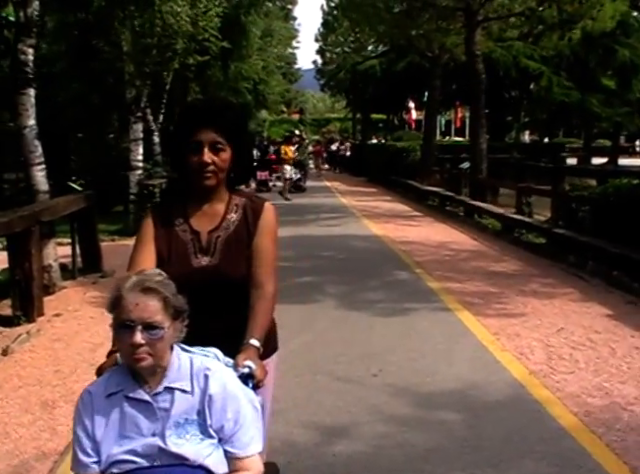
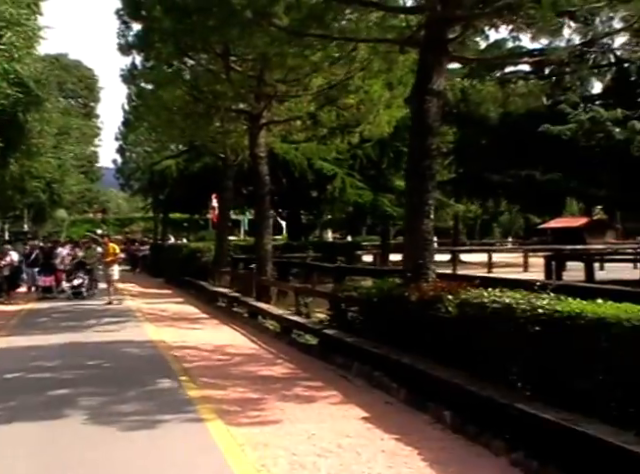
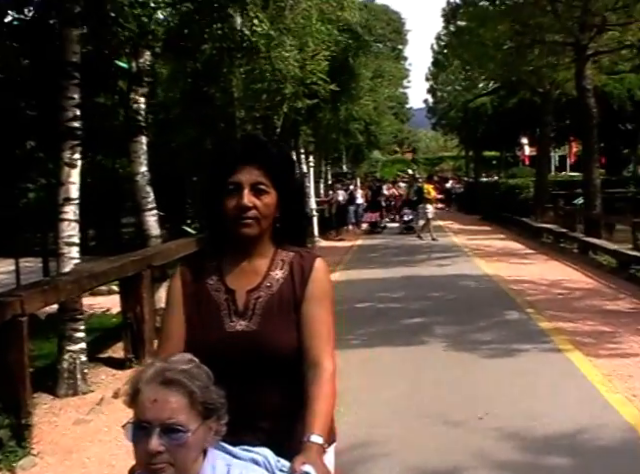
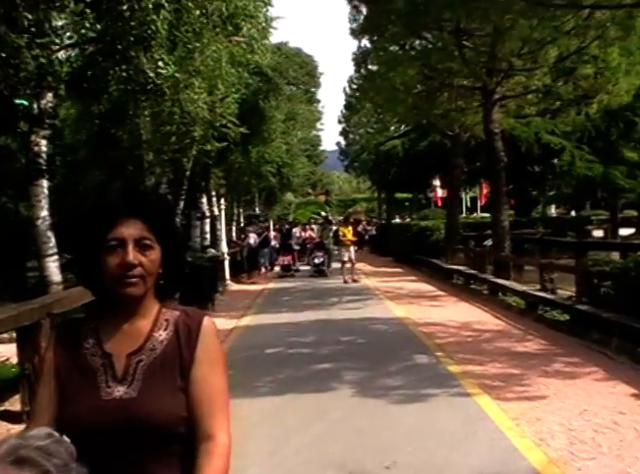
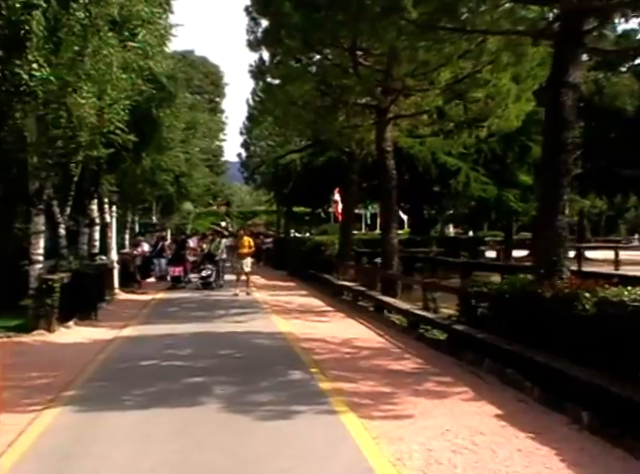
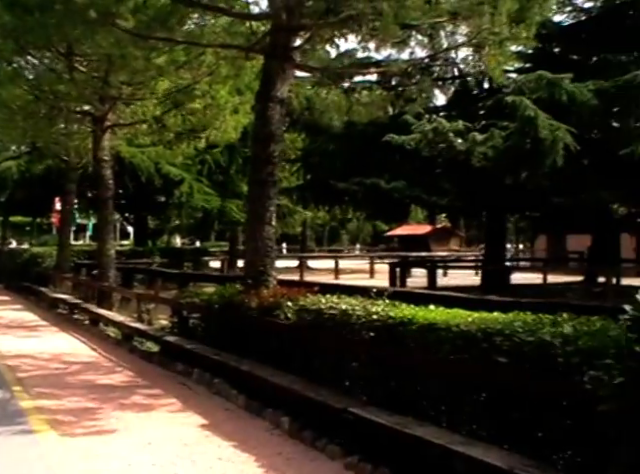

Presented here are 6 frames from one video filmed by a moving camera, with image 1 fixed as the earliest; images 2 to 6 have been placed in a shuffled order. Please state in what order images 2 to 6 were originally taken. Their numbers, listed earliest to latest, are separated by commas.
3, 4, 5, 2, 6
